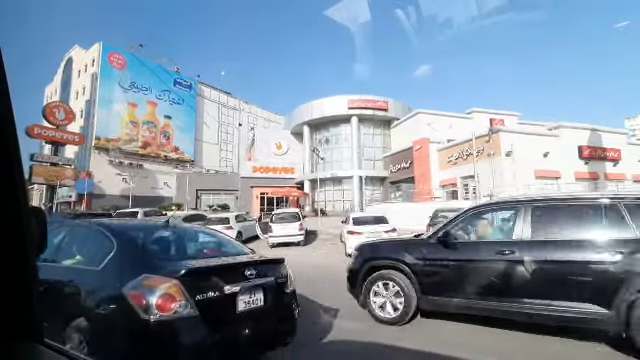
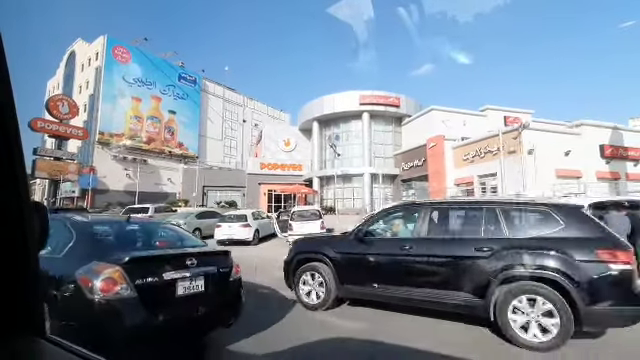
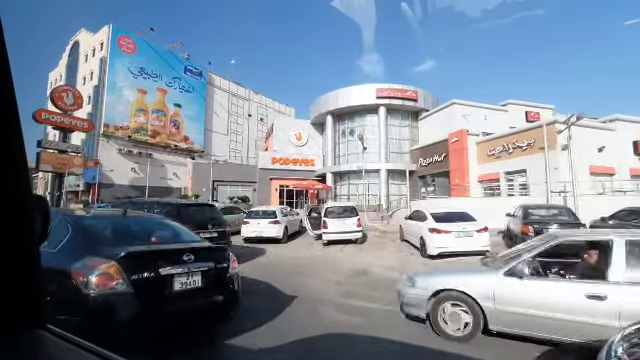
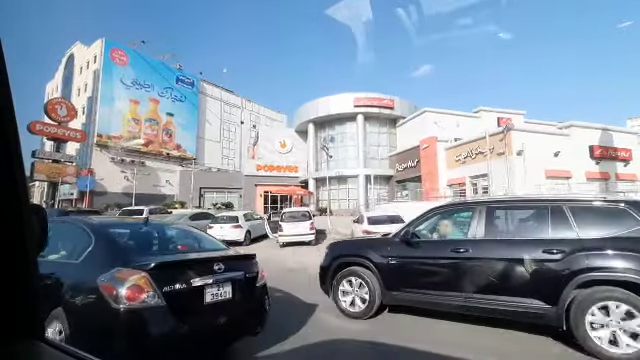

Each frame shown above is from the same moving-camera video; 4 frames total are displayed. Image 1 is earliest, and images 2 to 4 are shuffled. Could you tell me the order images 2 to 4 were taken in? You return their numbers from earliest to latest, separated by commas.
4, 2, 3
